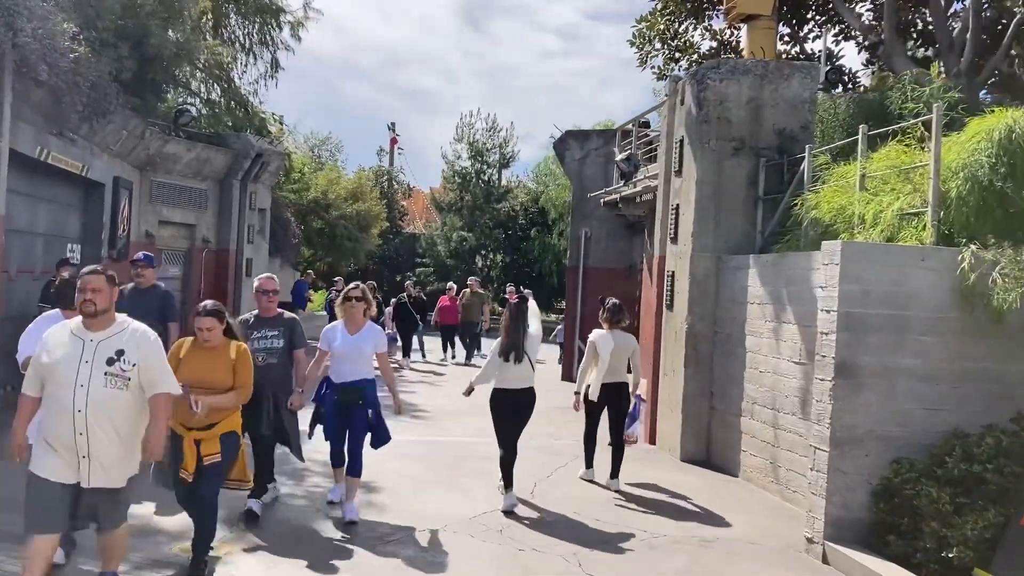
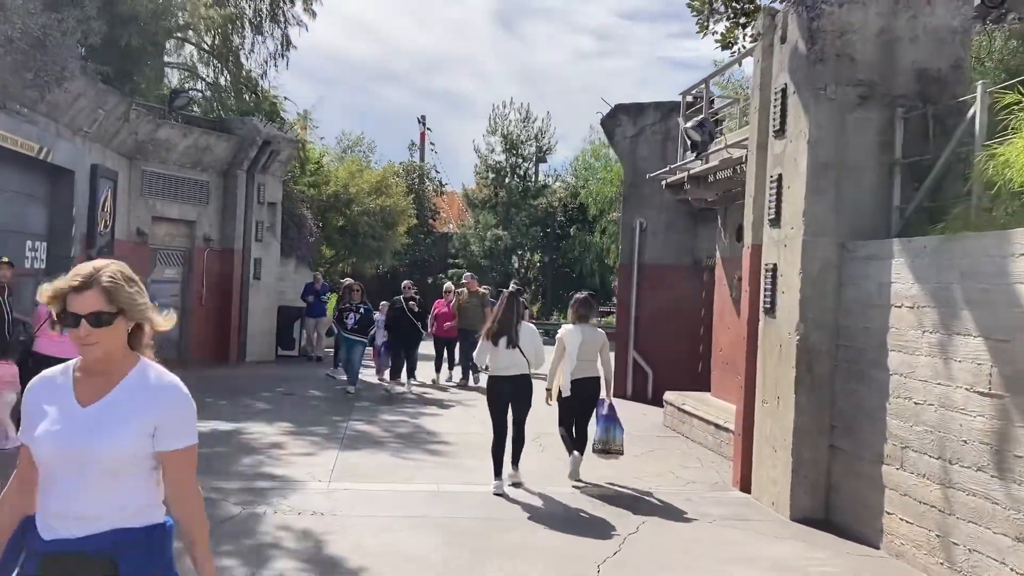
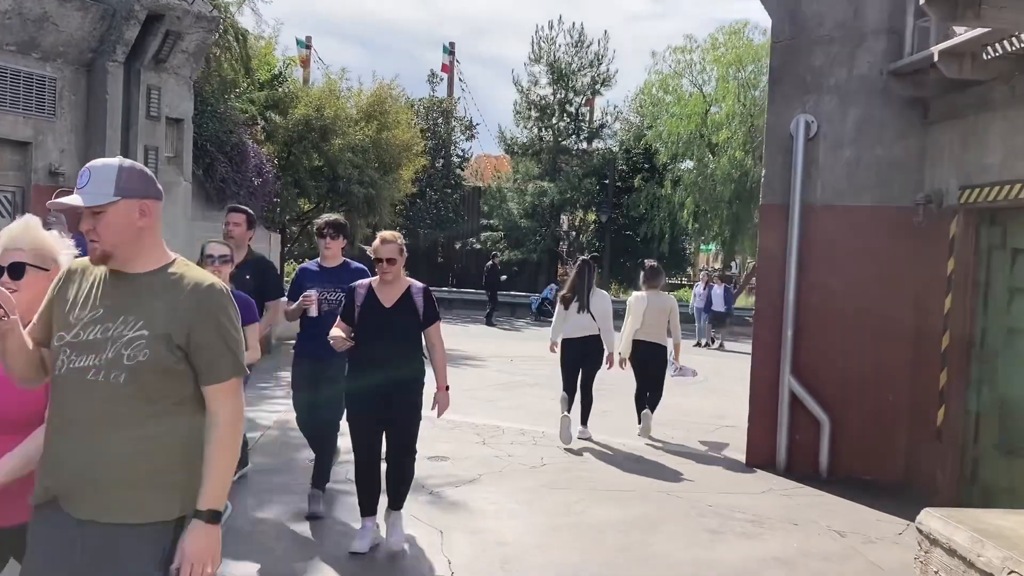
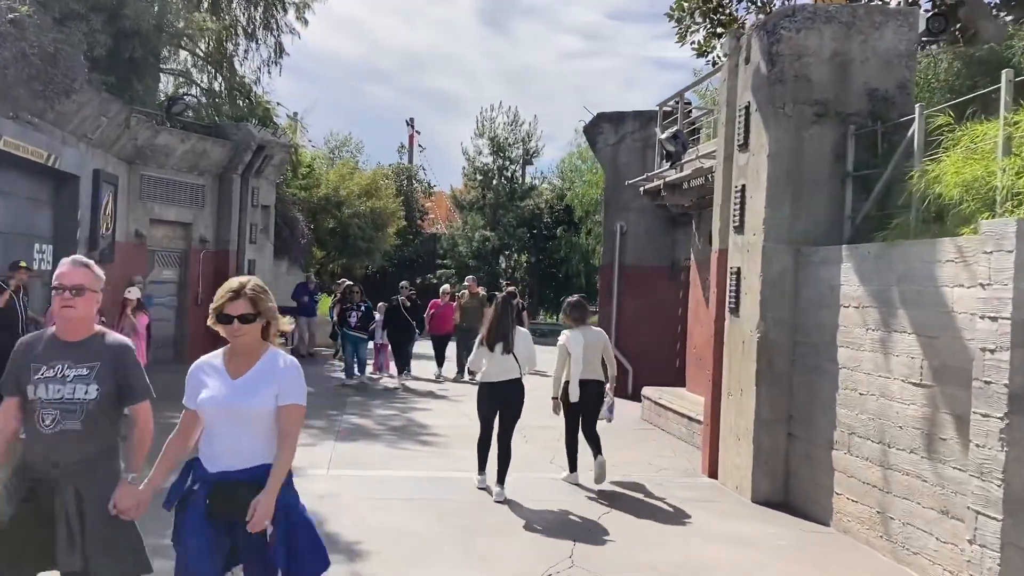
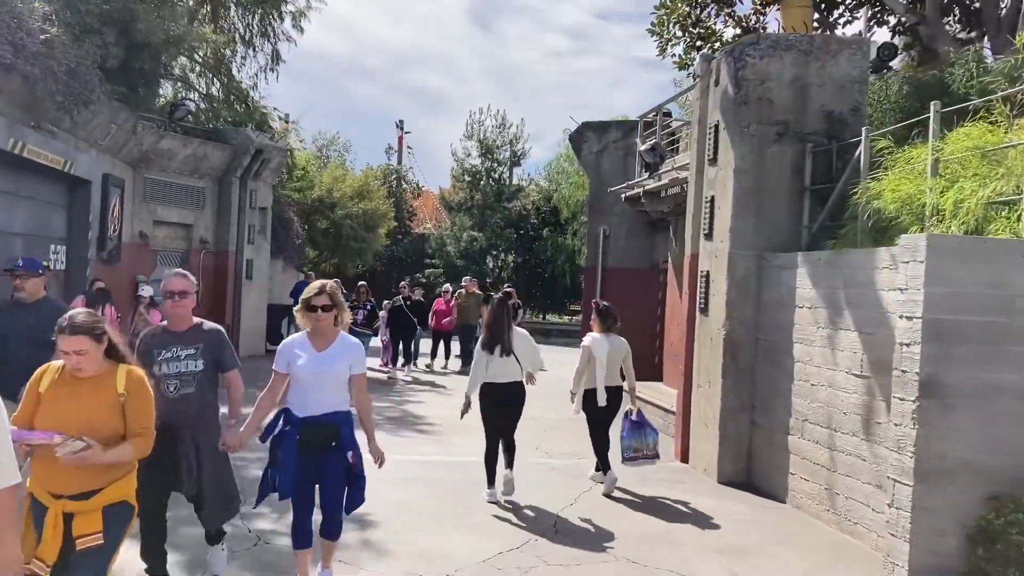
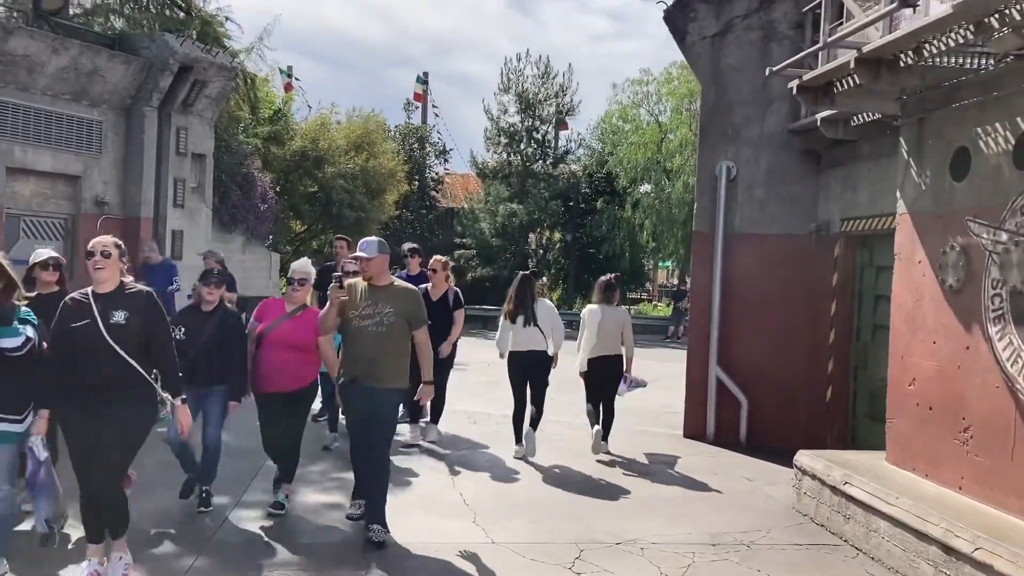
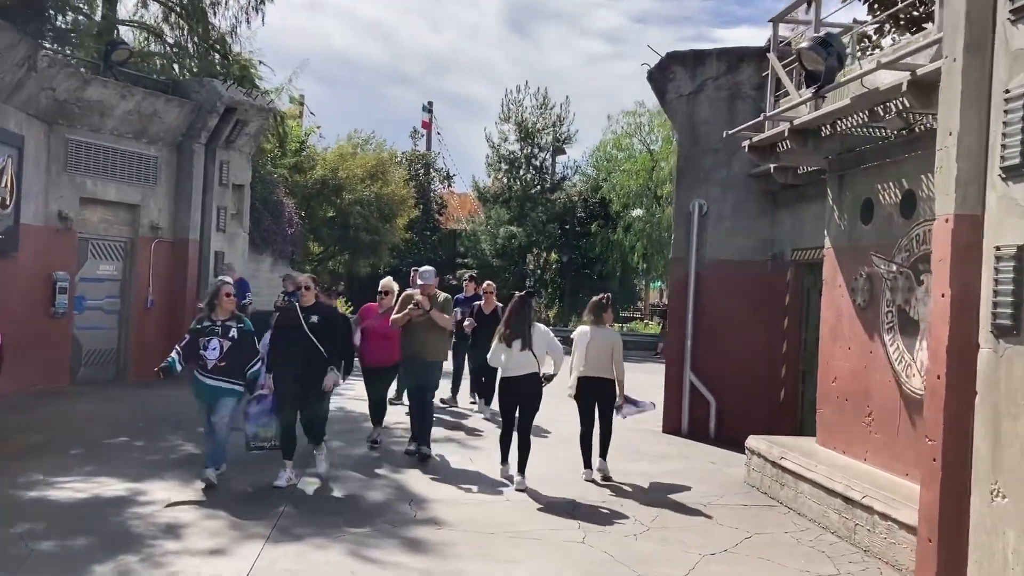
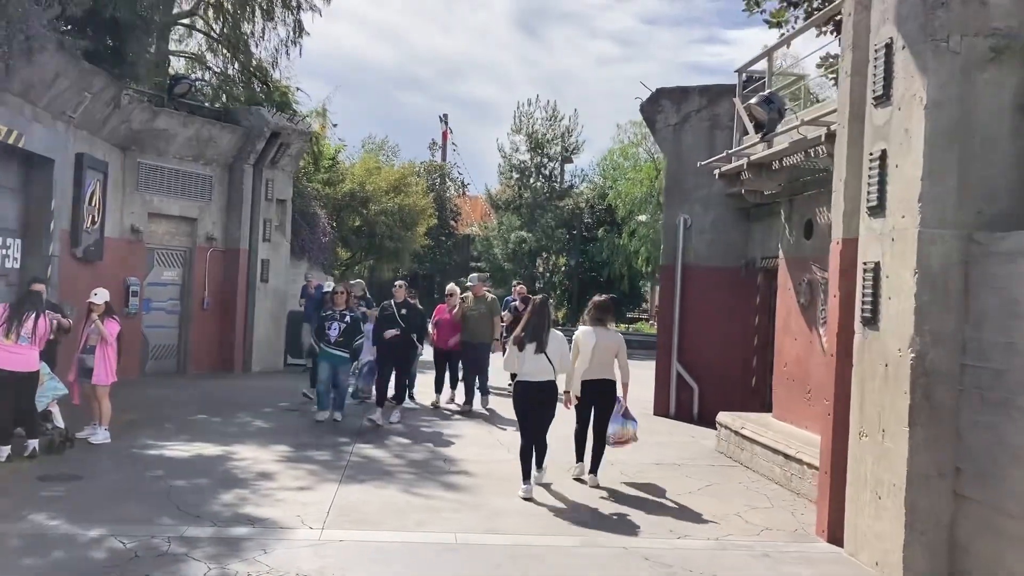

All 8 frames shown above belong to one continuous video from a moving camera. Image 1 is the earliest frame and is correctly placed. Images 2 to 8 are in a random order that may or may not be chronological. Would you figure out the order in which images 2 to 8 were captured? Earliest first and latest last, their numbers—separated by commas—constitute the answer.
5, 4, 2, 8, 7, 6, 3
